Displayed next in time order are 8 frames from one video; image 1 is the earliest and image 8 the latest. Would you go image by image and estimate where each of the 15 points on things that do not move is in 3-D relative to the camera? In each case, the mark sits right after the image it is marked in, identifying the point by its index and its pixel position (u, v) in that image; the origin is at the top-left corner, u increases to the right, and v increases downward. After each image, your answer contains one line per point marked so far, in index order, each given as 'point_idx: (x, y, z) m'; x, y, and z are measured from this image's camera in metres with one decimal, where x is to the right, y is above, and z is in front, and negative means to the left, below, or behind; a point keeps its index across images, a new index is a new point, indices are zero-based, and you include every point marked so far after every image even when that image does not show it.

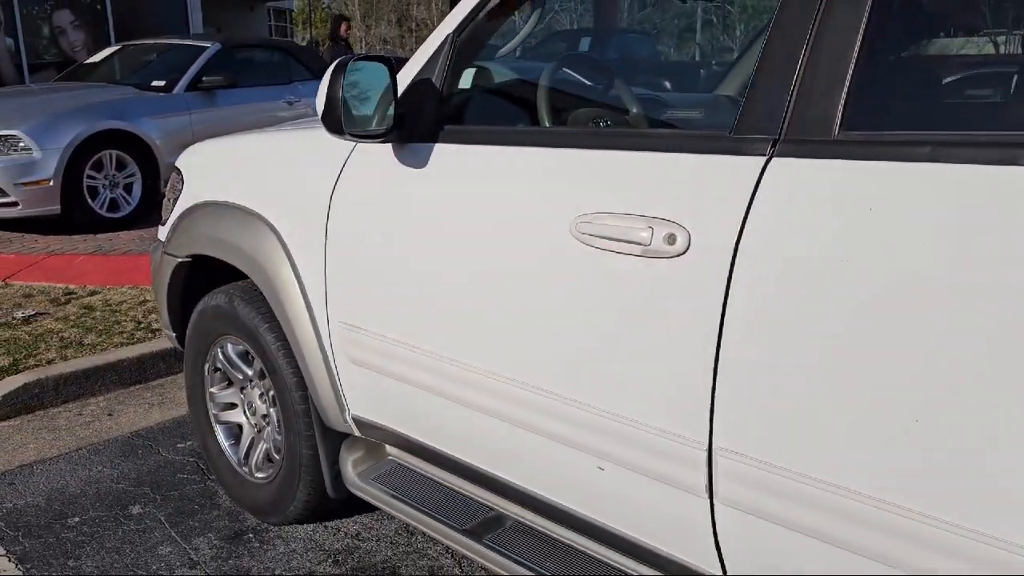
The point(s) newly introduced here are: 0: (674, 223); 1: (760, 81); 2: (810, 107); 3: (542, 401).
0: (+0.3, +0.1, +1.6) m
1: (+0.5, +0.4, +1.6) m
2: (+0.6, +0.4, +1.5) m
3: (+0.1, -0.3, +1.9) m
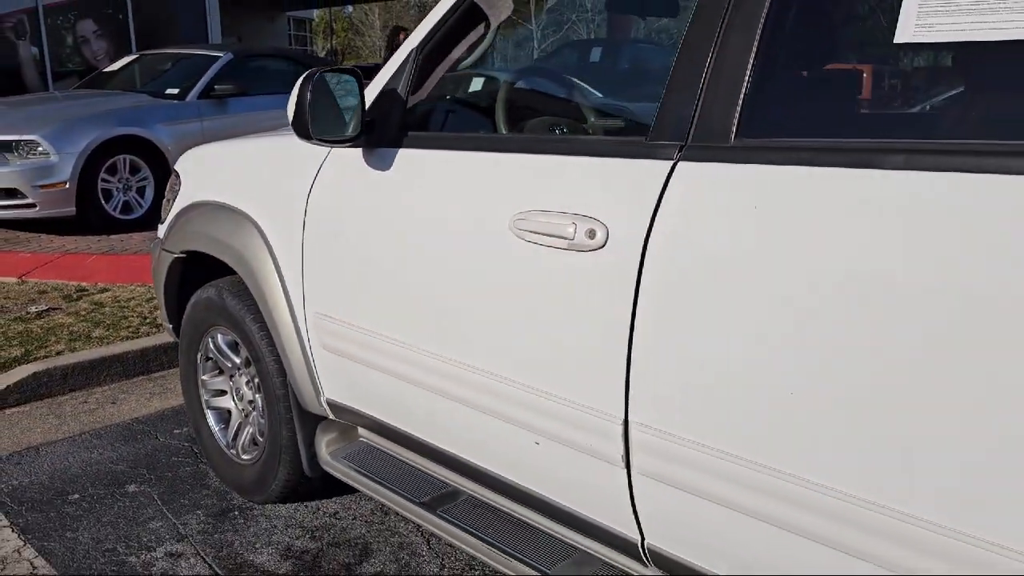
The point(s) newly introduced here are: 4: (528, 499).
0: (+0.2, +0.2, +1.8) m
1: (+0.3, +0.4, +1.8) m
2: (+0.4, +0.4, +1.7) m
3: (-0.1, -0.2, +2.1) m
4: (0.0, -0.5, +2.2) m
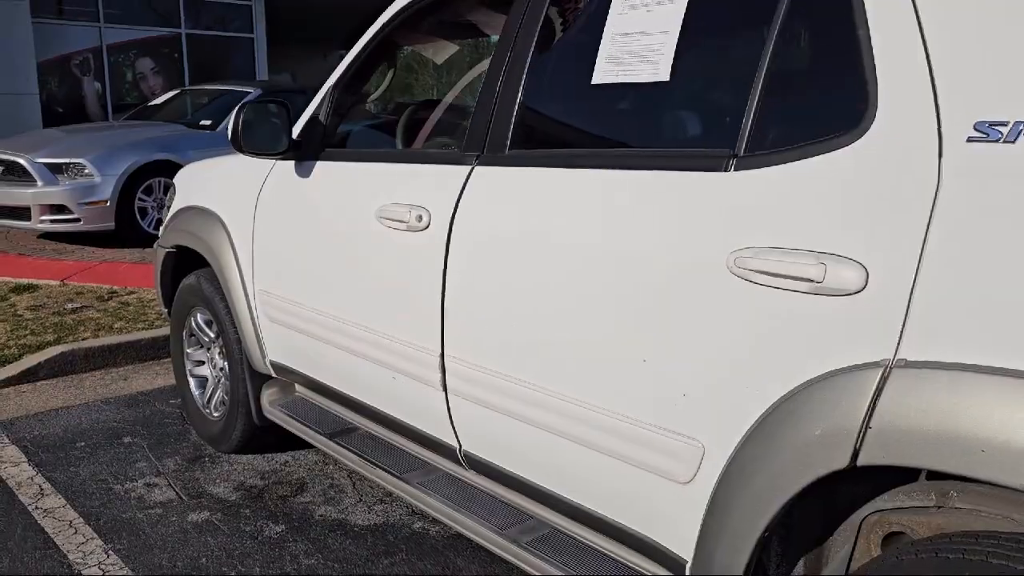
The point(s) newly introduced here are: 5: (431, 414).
0: (-0.3, +0.2, +2.5) m
1: (-0.1, +0.5, +2.5) m
2: (0.0, +0.5, +2.4) m
3: (-0.5, -0.2, +2.8) m
4: (-0.4, -0.5, +2.8) m
5: (-0.2, -0.4, +2.6) m
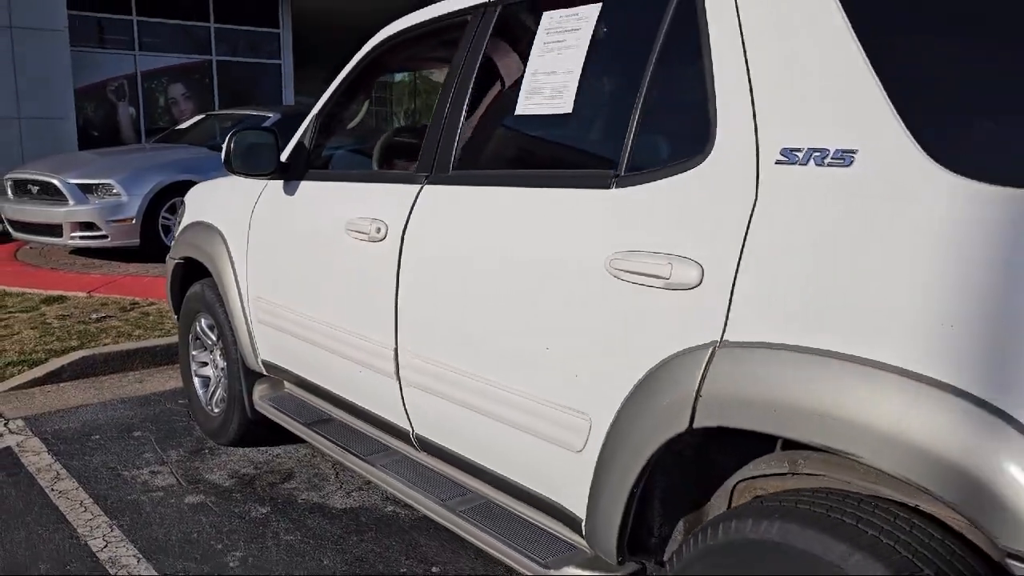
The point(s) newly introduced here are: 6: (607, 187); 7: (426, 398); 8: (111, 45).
0: (-0.4, +0.2, +2.9) m
1: (-0.3, +0.5, +2.9) m
2: (-0.2, +0.5, +2.8) m
3: (-0.7, -0.2, +3.2) m
4: (-0.6, -0.5, +3.2) m
5: (-0.4, -0.4, +3.0) m
6: (+0.2, +0.3, +2.1) m
7: (-0.3, -0.4, +2.7) m
8: (-7.2, +4.4, +14.9) m
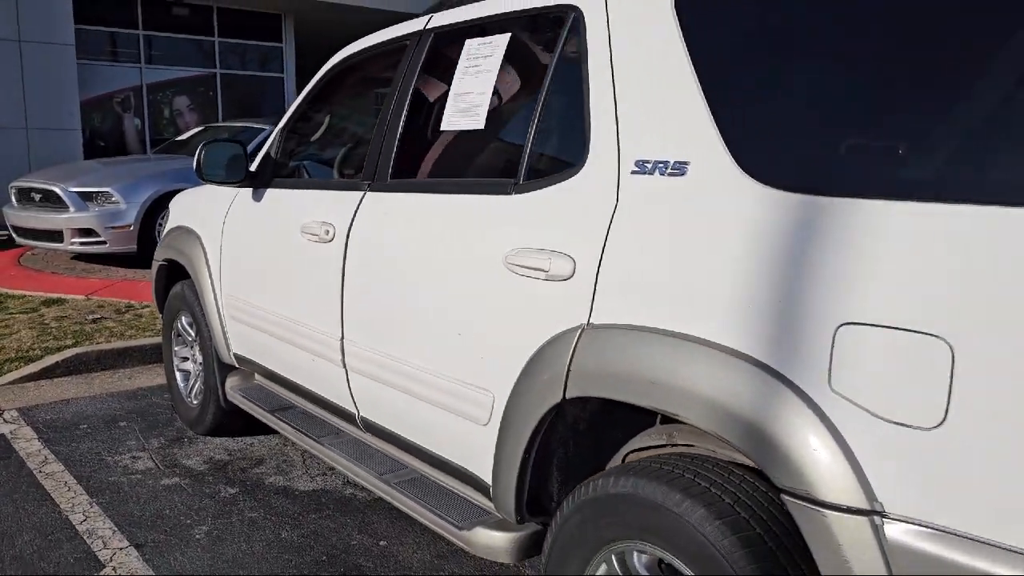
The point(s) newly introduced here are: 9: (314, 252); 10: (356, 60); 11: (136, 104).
0: (-0.7, +0.3, +3.2) m
1: (-0.5, +0.5, +3.2) m
2: (-0.5, +0.5, +3.1) m
3: (-0.9, -0.2, +3.5) m
4: (-0.8, -0.5, +3.5) m
5: (-0.7, -0.4, +3.3) m
6: (0.0, +0.3, +2.5) m
7: (-0.5, -0.3, +3.1) m
8: (-7.3, +4.3, +15.3) m
9: (-0.8, +0.1, +3.3) m
10: (-0.7, +1.0, +3.5) m
11: (-7.1, +3.5, +15.7) m
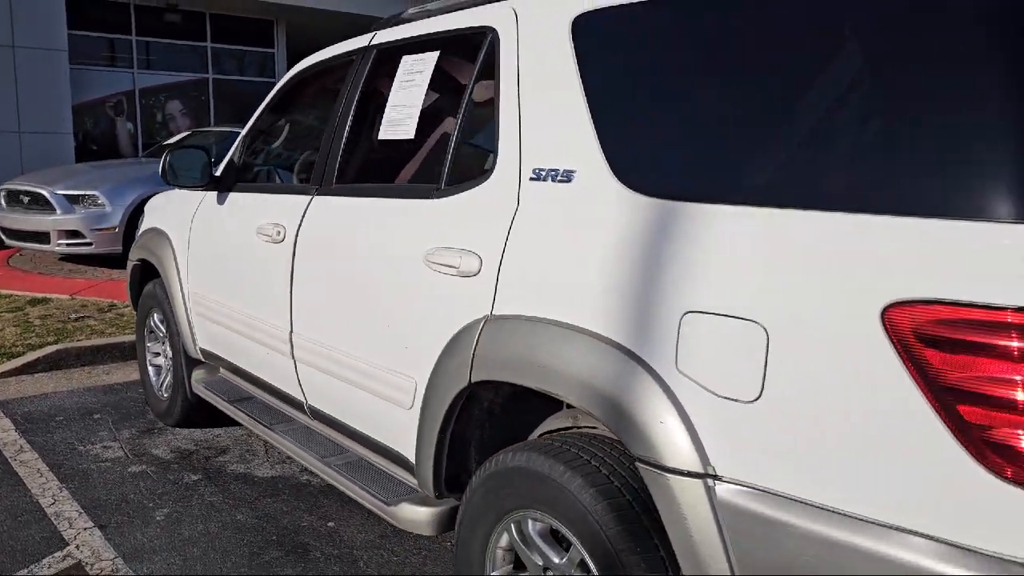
0: (-0.9, +0.3, +3.5) m
1: (-0.8, +0.5, +3.4) m
2: (-0.7, +0.5, +3.3) m
3: (-1.2, -0.2, +3.7) m
4: (-1.1, -0.5, +3.8) m
5: (-0.9, -0.4, +3.5) m
6: (-0.3, +0.3, +2.7) m
7: (-0.8, -0.3, +3.3) m
8: (-7.5, +4.2, +15.6) m
9: (-1.0, +0.2, +3.5) m
10: (-0.9, +1.0, +3.8) m
11: (-7.4, +3.4, +16.0) m
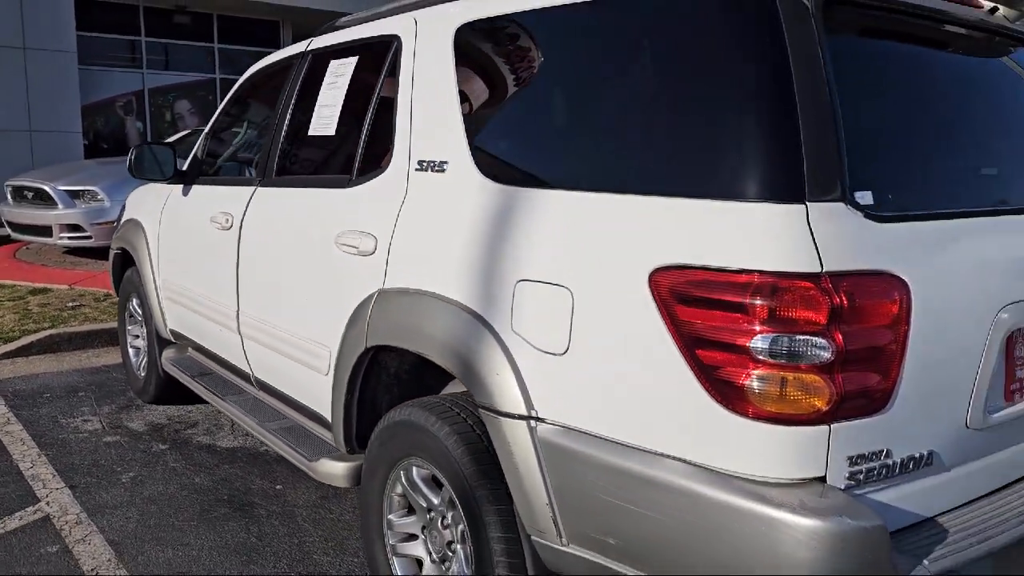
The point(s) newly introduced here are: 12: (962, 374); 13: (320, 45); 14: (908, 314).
0: (-1.3, +0.3, +3.8) m
1: (-1.1, +0.6, +3.8) m
2: (-1.1, +0.6, +3.7) m
3: (-1.5, -0.1, +4.1) m
4: (-1.4, -0.4, +4.1) m
5: (-1.3, -0.3, +3.9) m
6: (-0.6, +0.4, +3.0) m
7: (-1.1, -0.3, +3.6) m
8: (-7.6, +4.3, +16.1) m
9: (-1.4, +0.2, +3.9) m
10: (-1.2, +1.1, +4.1) m
11: (-7.4, +3.6, +16.5) m
12: (+1.0, -0.2, +1.9) m
13: (-0.8, +1.1, +3.6) m
14: (+0.8, -0.1, +1.8) m
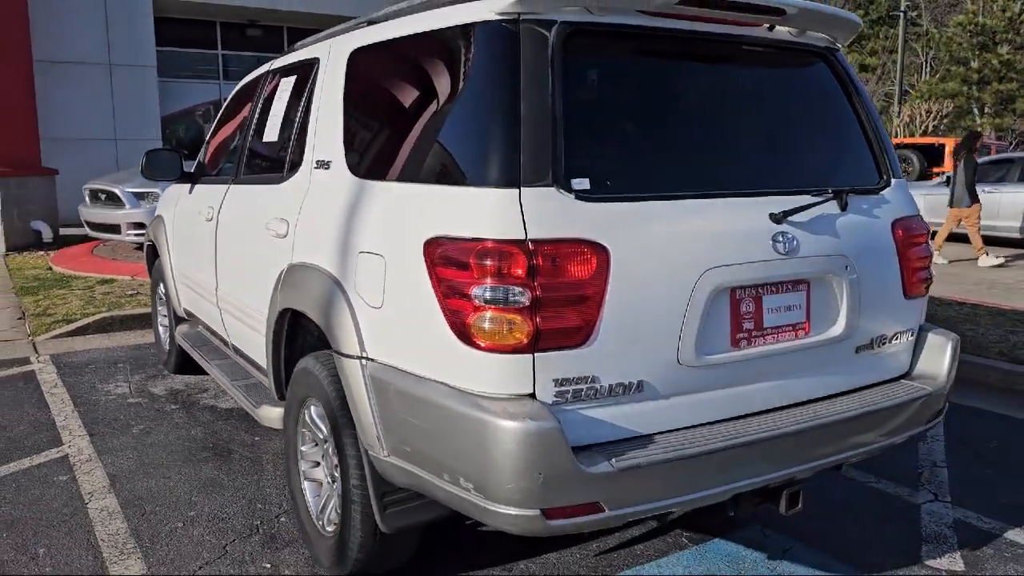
0: (-1.6, +0.4, +4.6) m
1: (-1.5, +0.7, +4.5) m
2: (-1.4, +0.7, +4.4) m
3: (-1.8, 0.0, +4.9) m
4: (-1.7, -0.3, +4.9) m
5: (-1.6, -0.2, +4.6) m
6: (-1.0, +0.5, +3.7) m
7: (-1.5, -0.2, +4.4) m
8: (-6.6, +4.4, +17.4) m
9: (-1.7, +0.3, +4.7) m
10: (-1.6, +1.2, +4.9) m
11: (-6.4, +3.7, +17.8) m
12: (+0.5, -0.1, +2.4) m
13: (-1.2, +1.2, +4.3) m
14: (+0.3, 0.0, +2.3) m
